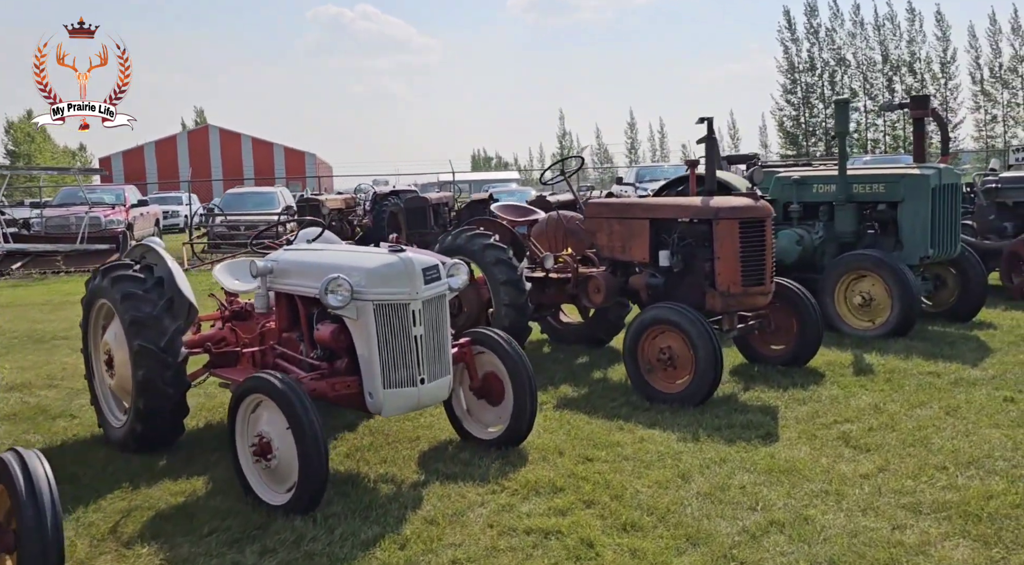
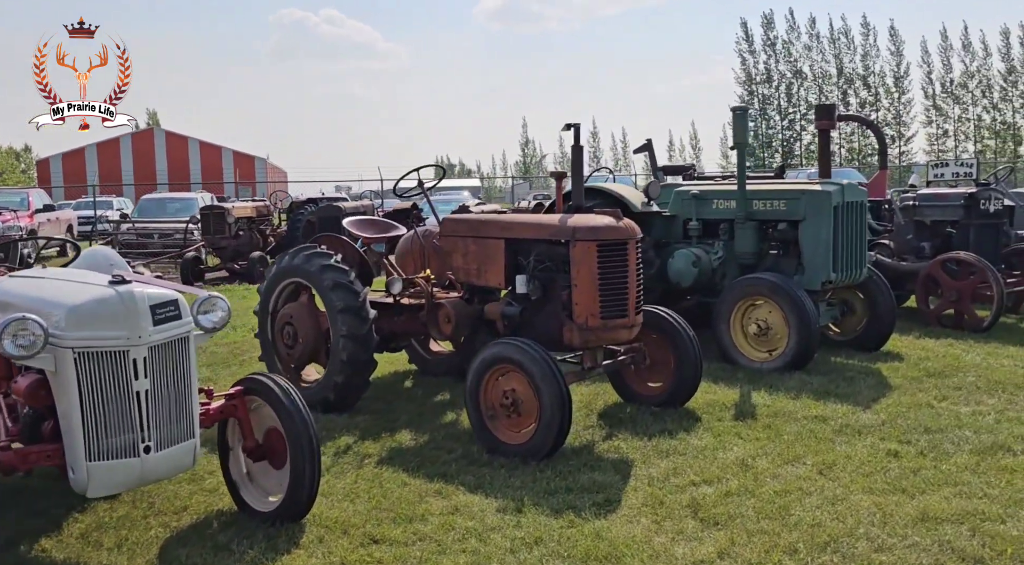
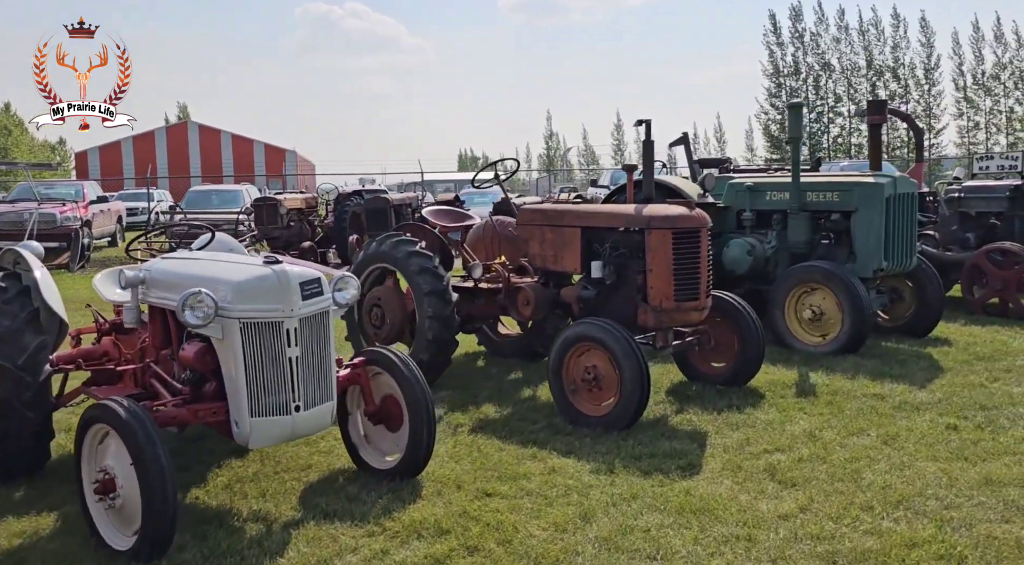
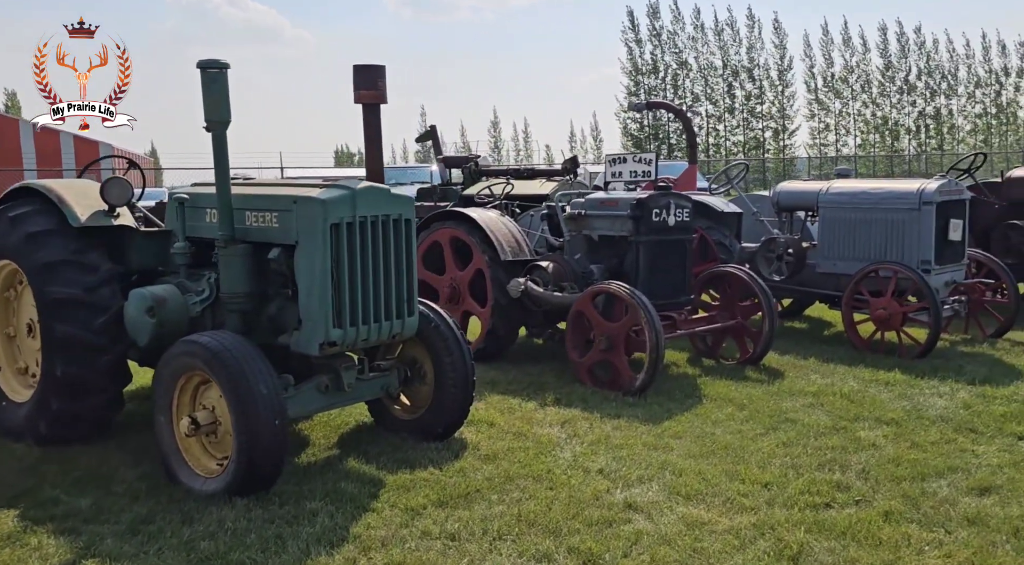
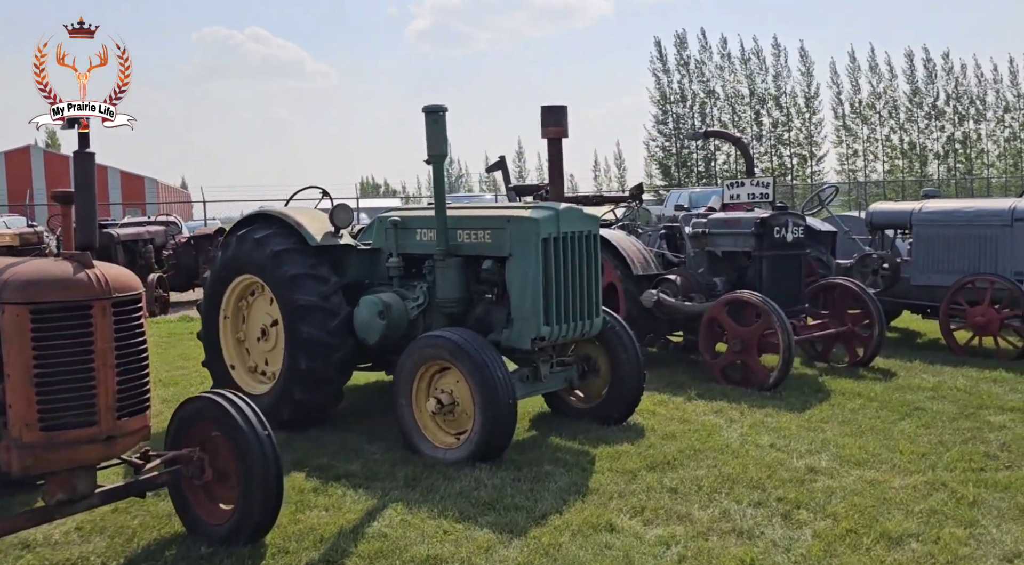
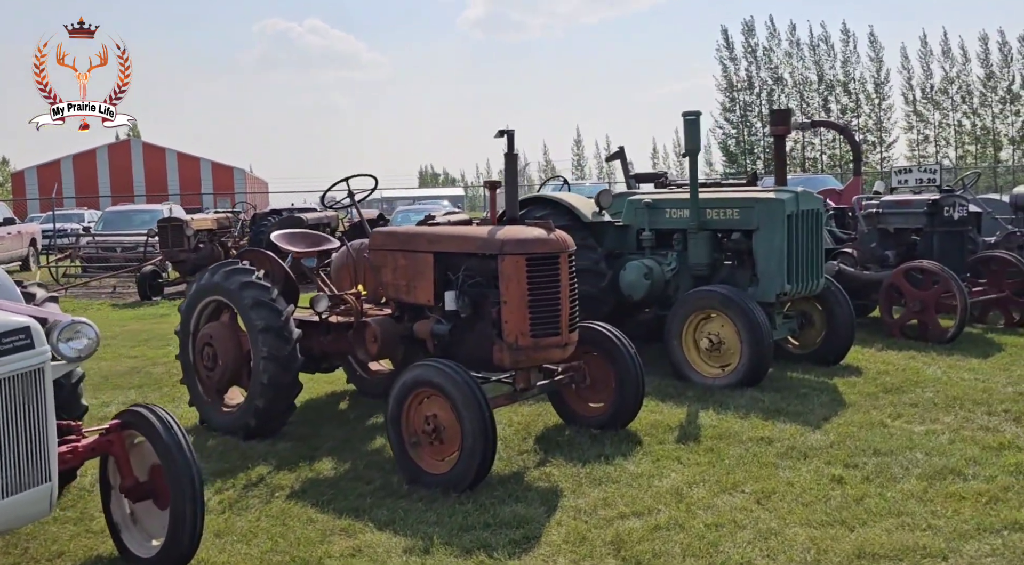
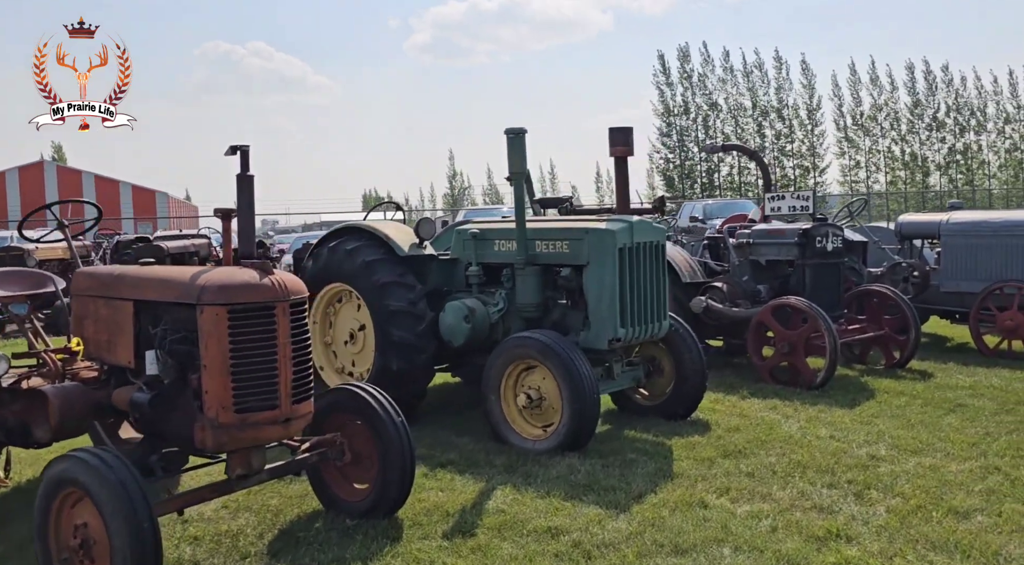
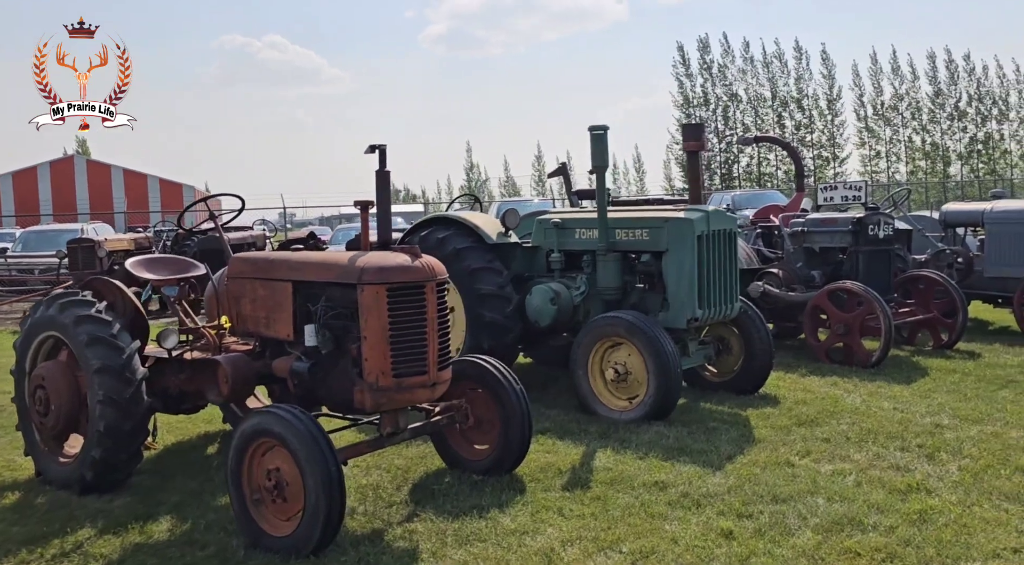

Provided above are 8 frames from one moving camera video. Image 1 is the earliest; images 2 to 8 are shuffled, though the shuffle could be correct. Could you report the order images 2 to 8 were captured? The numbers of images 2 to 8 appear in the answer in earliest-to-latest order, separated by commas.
3, 2, 6, 8, 7, 5, 4
